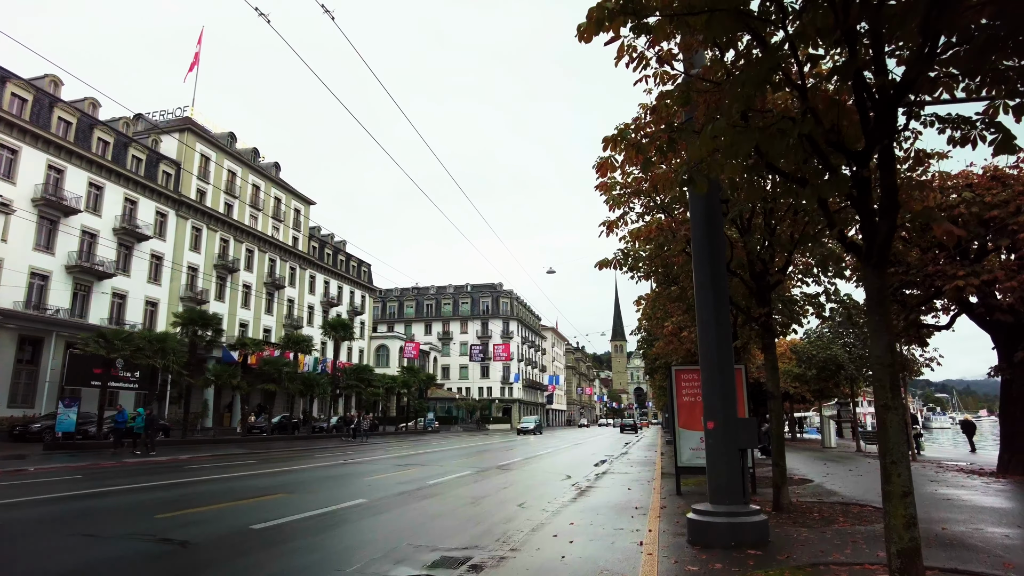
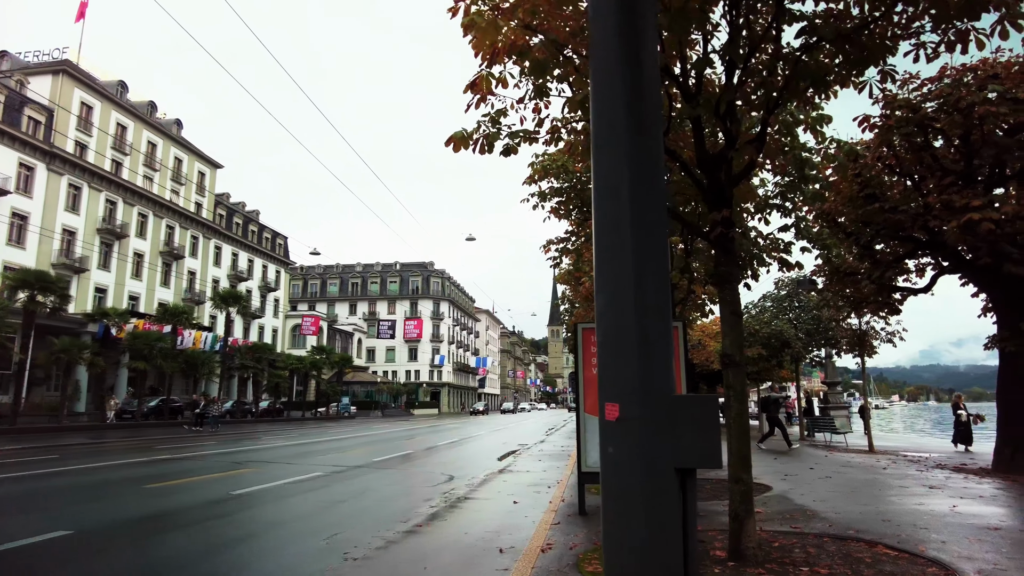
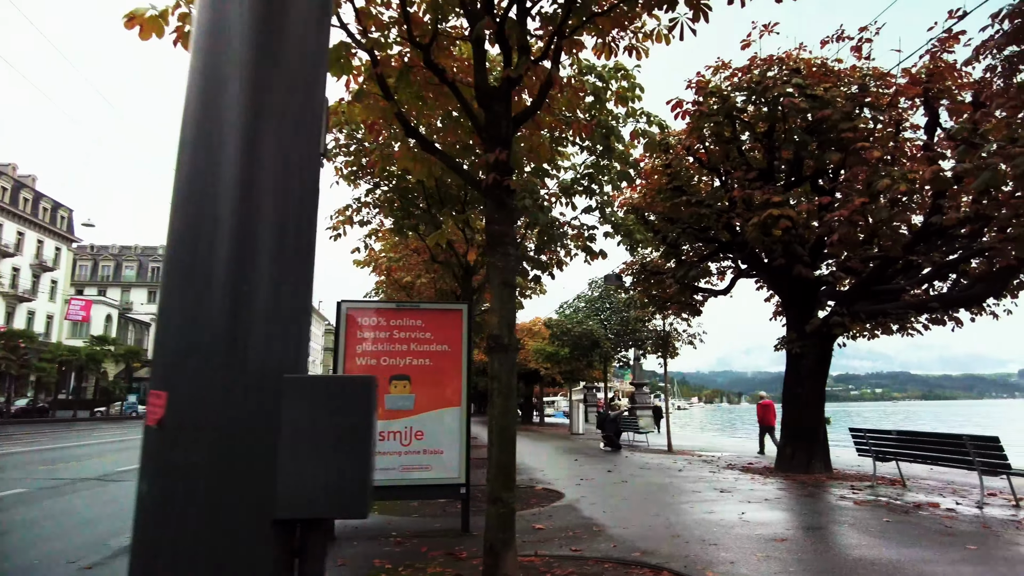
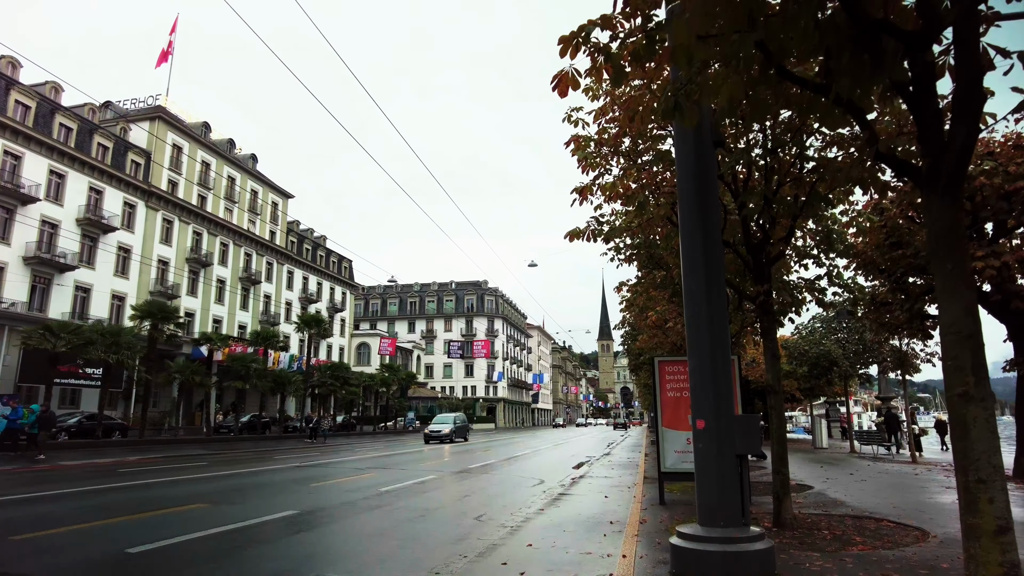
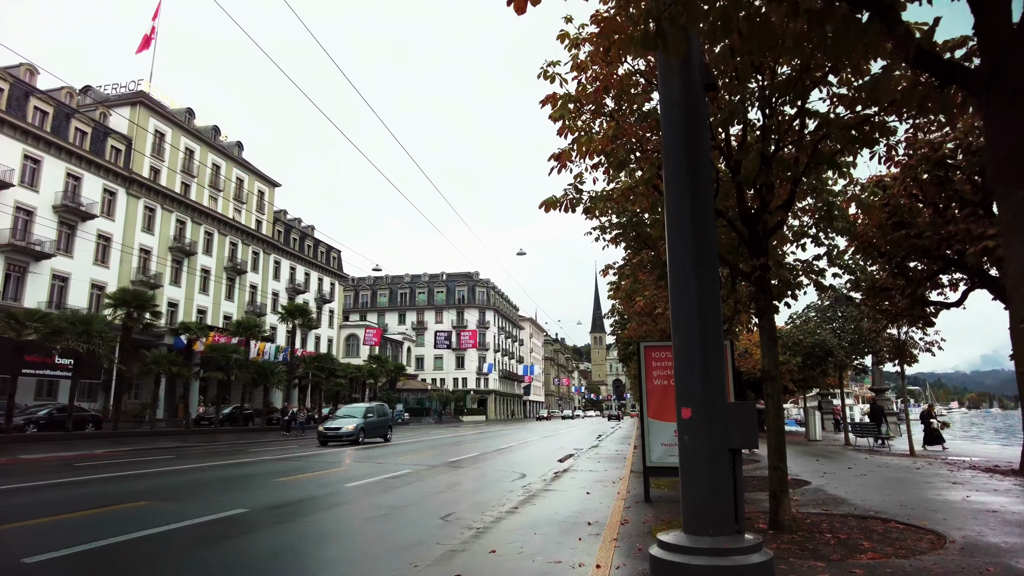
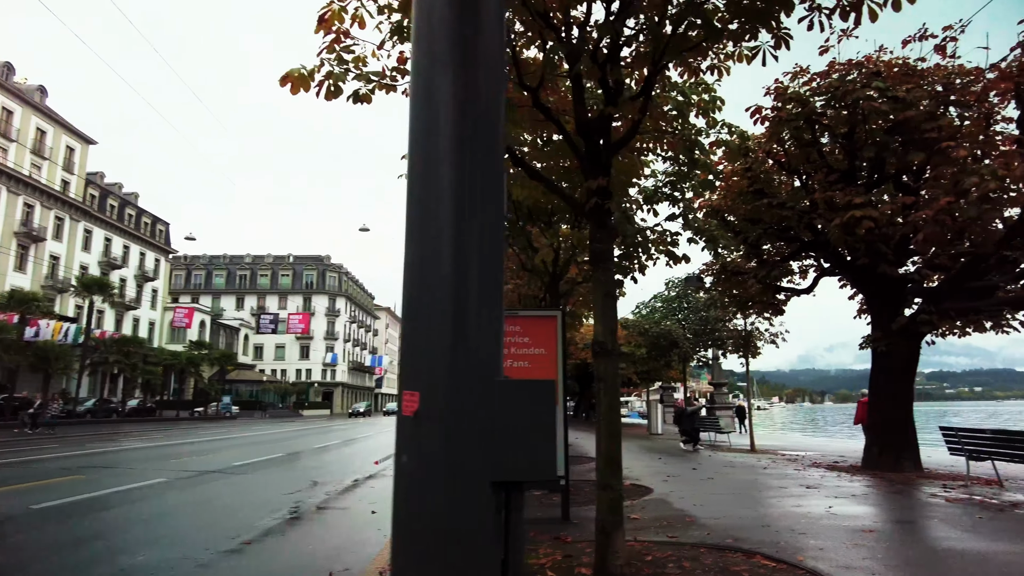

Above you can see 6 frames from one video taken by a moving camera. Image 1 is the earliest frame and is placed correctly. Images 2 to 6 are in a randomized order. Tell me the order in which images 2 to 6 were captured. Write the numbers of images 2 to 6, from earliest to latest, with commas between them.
4, 5, 2, 6, 3
